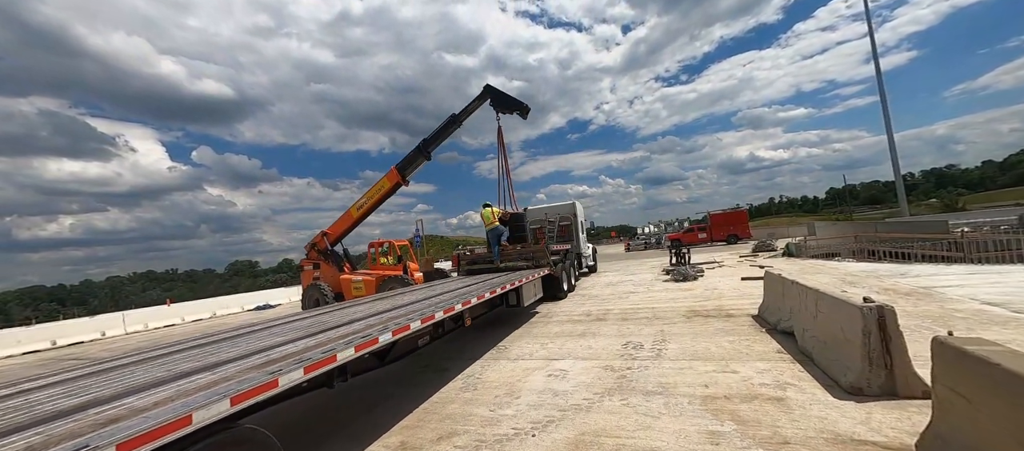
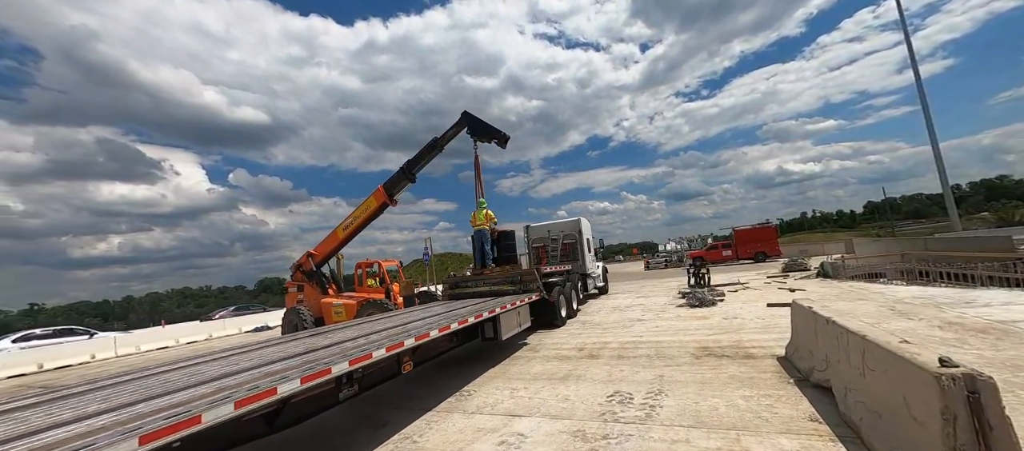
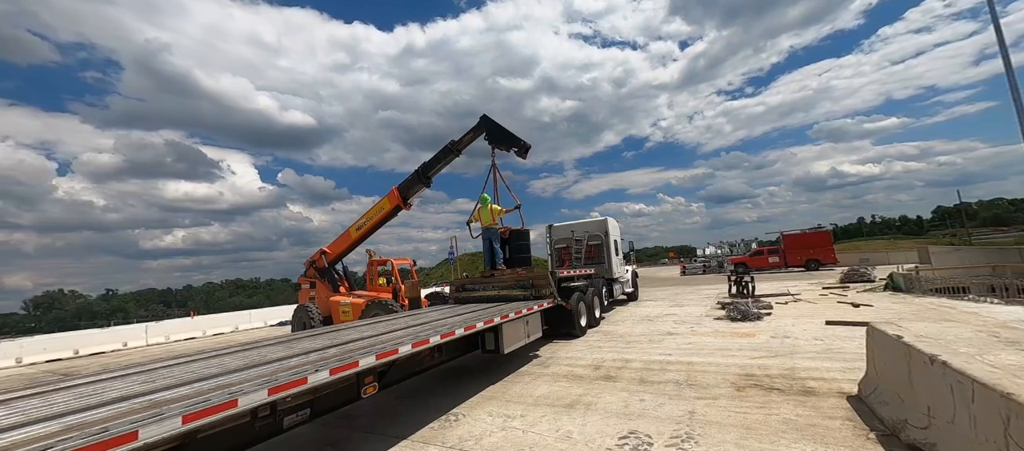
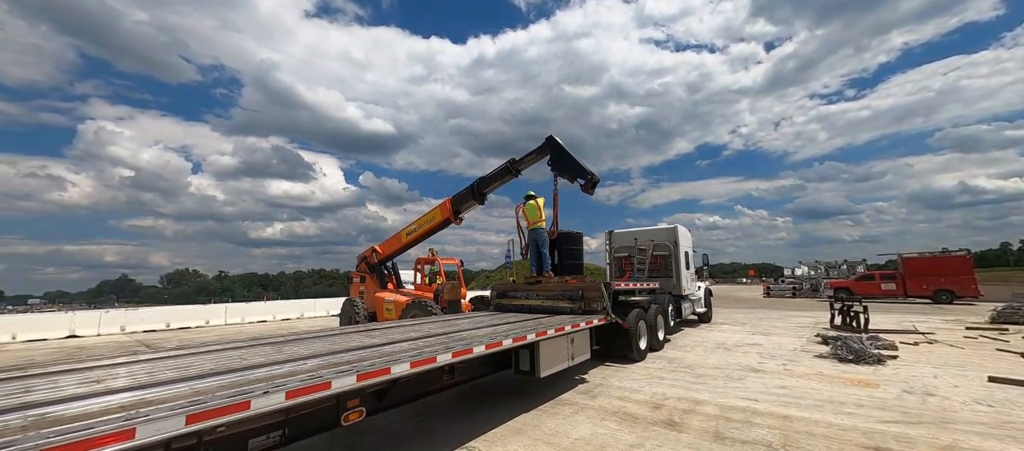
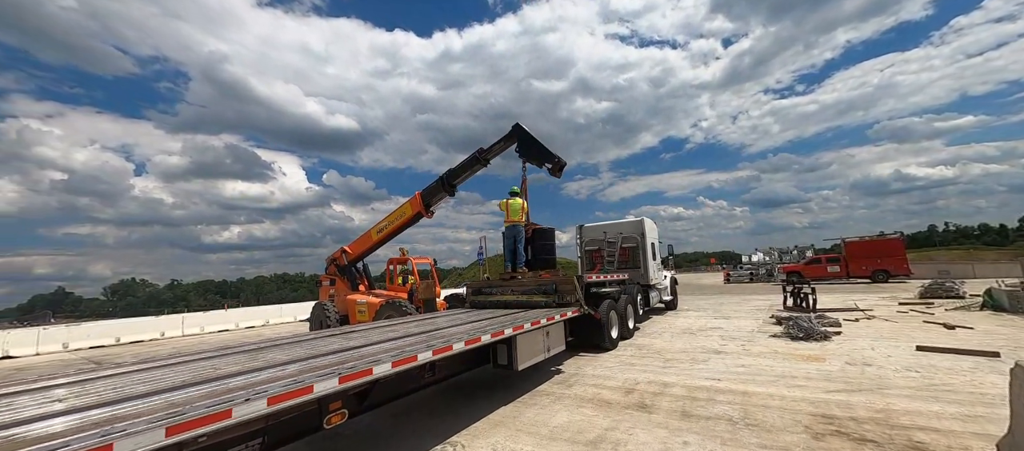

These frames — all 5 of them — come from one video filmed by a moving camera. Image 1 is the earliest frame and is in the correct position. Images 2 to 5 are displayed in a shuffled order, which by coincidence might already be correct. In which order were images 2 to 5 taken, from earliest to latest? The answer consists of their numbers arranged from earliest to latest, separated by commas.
2, 3, 5, 4
